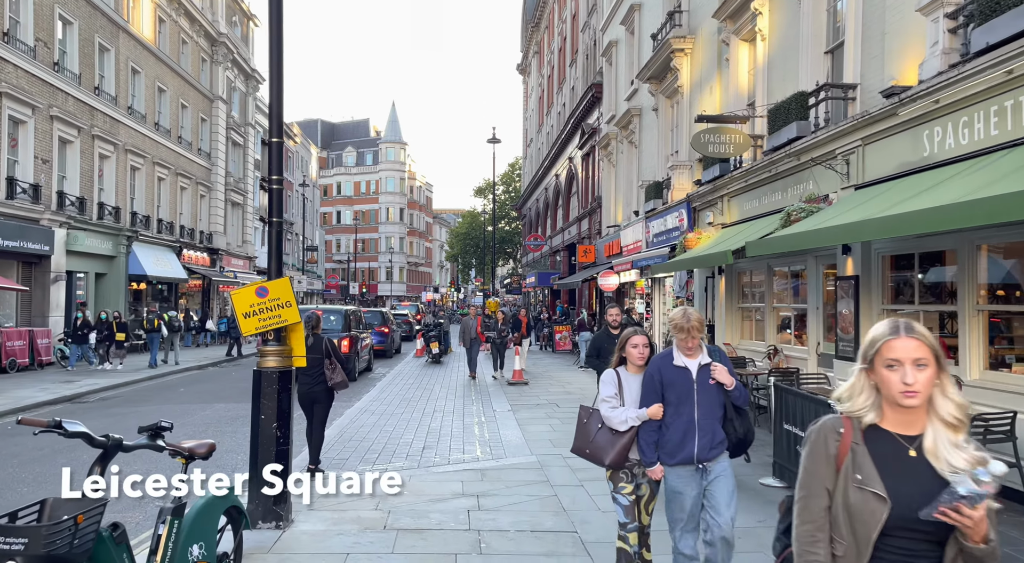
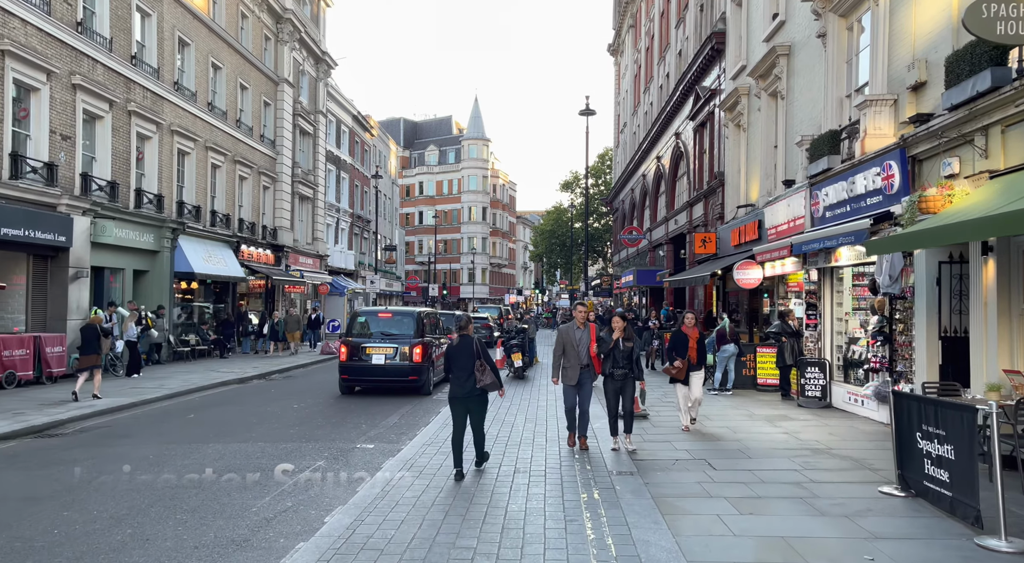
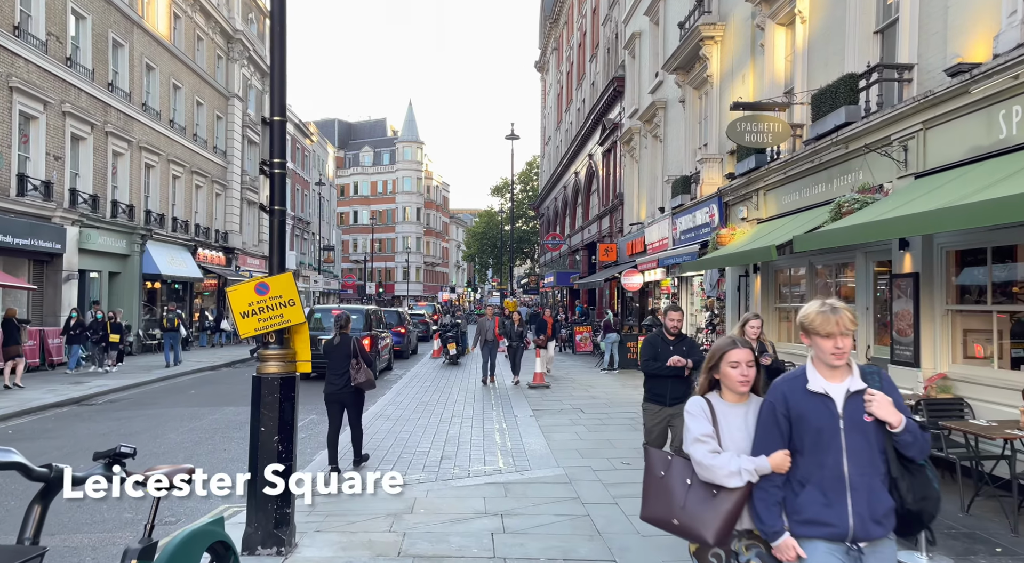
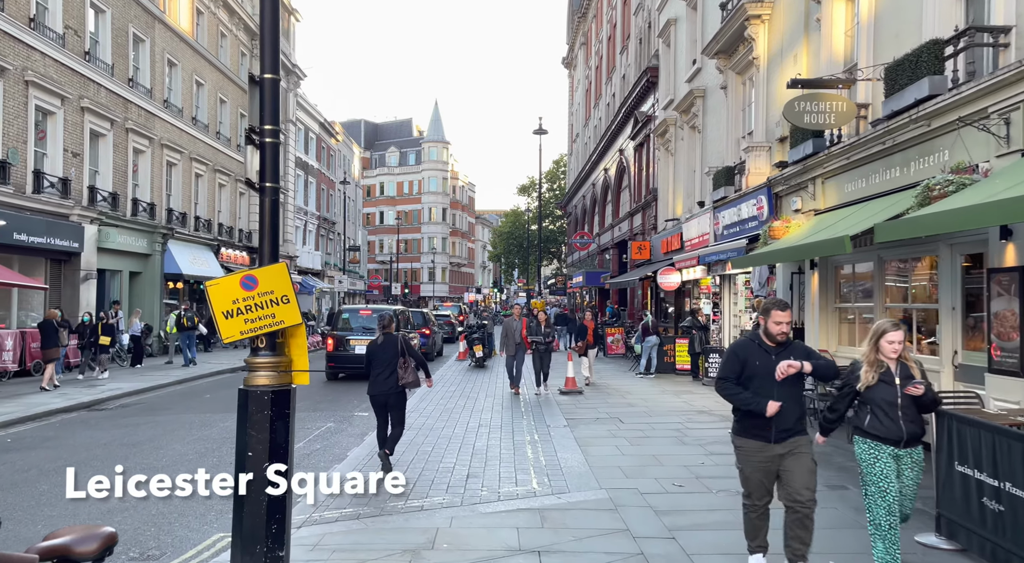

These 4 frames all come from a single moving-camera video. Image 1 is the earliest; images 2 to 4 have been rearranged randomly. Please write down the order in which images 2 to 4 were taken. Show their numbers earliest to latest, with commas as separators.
3, 4, 2
